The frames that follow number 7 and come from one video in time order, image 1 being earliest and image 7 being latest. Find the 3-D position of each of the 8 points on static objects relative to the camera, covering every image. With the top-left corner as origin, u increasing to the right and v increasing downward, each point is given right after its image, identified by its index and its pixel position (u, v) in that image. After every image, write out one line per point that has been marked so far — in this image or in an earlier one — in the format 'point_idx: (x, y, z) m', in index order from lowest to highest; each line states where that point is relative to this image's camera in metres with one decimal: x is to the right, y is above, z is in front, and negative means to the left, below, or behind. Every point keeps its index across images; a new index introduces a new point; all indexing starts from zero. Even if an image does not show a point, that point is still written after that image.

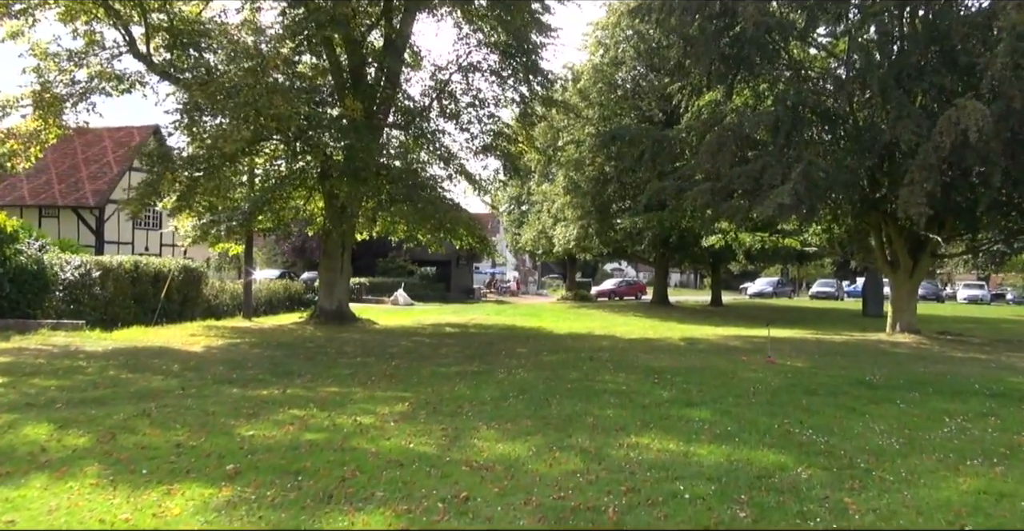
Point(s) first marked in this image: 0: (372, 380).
0: (-2.9, -2.4, +12.5) m
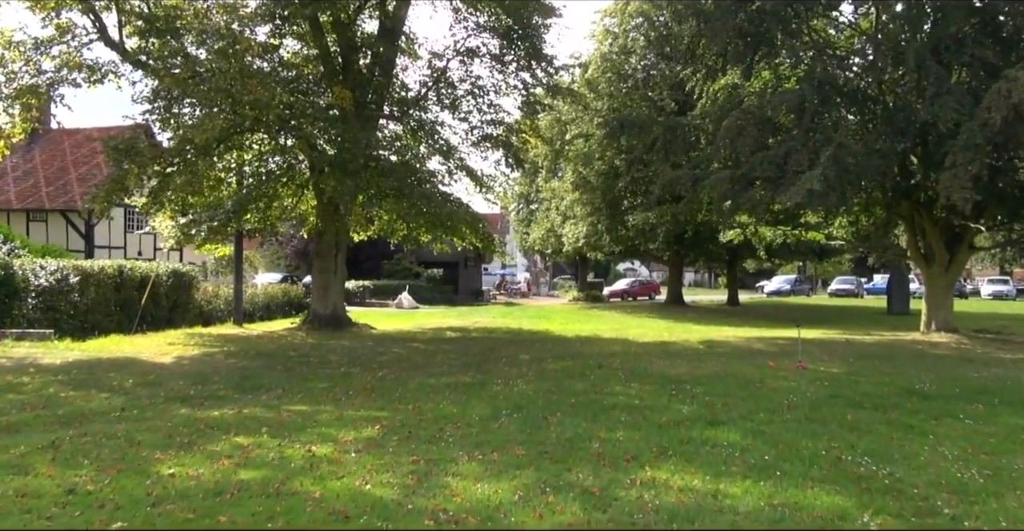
0: (-3.0, -2.3, +11.0) m
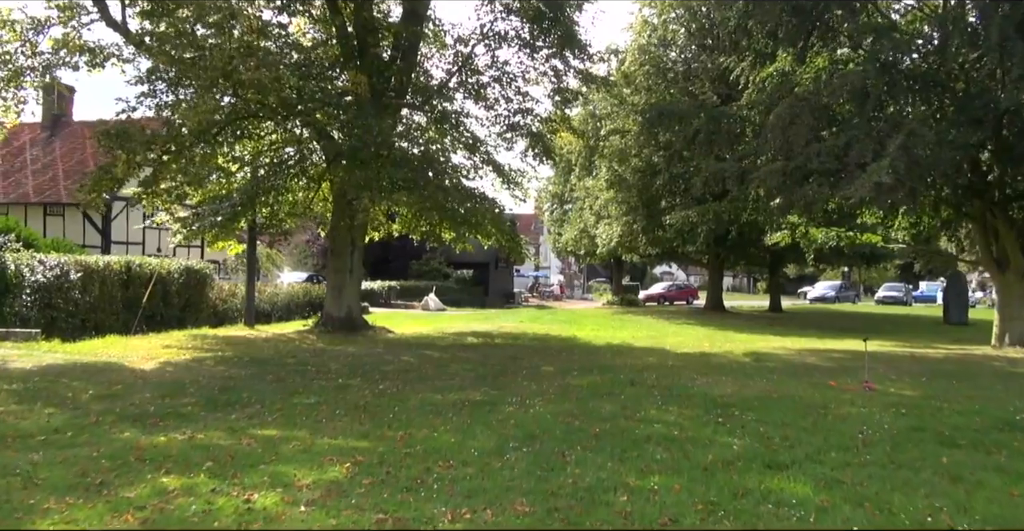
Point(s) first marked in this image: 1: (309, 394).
0: (-2.8, -2.3, +9.3) m
1: (-3.7, -2.4, +11.0) m
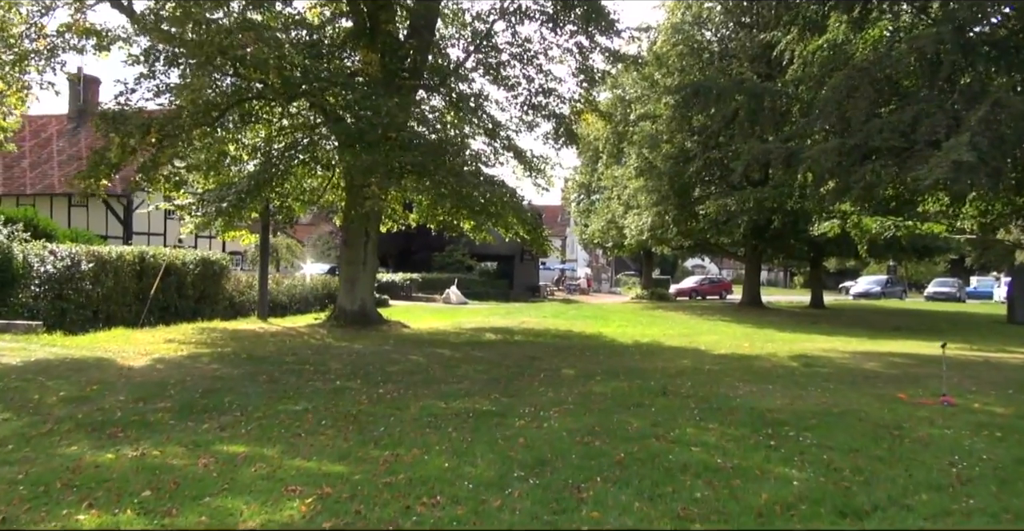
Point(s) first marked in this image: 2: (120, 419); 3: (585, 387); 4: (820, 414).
0: (-2.6, -2.2, +8.1) m
1: (-3.5, -2.2, +9.9) m
2: (-5.4, -2.1, +8.4) m
3: (+1.3, -2.2, +10.9) m
4: (+4.5, -2.2, +8.9) m
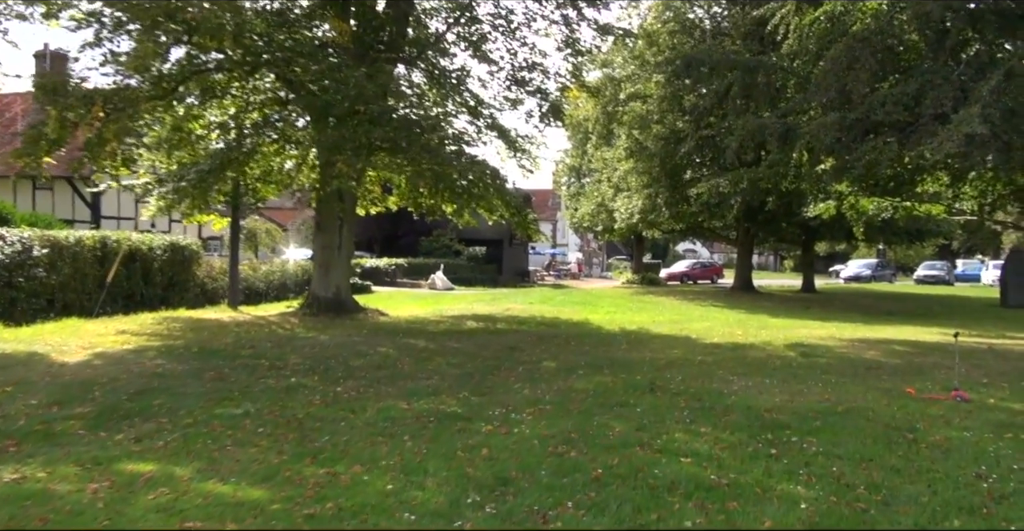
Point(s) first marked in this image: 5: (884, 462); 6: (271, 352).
0: (-3.0, -2.0, +7.1) m
1: (-3.9, -2.0, +8.8) m
2: (-5.8, -1.9, +7.2) m
3: (+0.8, -1.9, +9.9) m
4: (+4.1, -1.9, +7.9) m
5: (+3.9, -2.0, +6.2) m
6: (-4.9, -1.8, +12.4) m
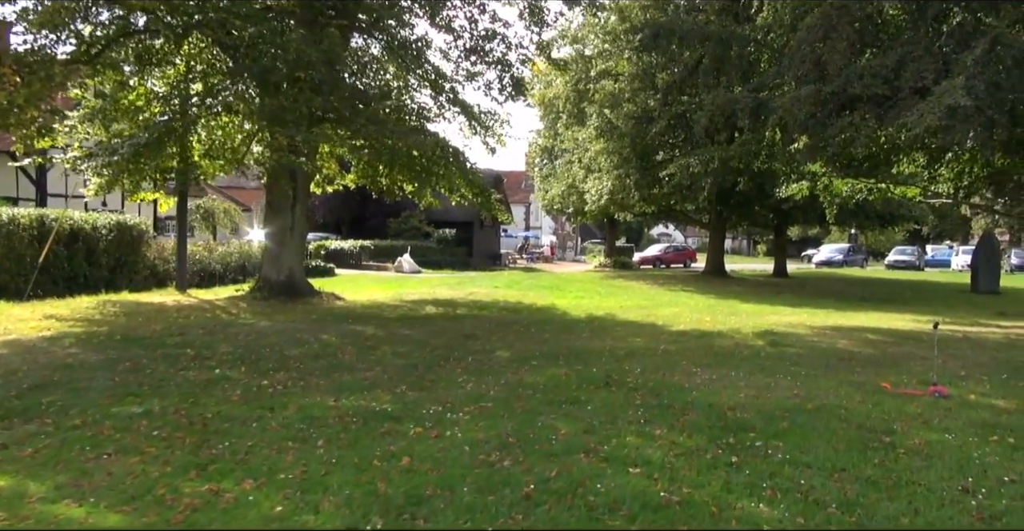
0: (-3.8, -1.8, +6.1) m
1: (-4.7, -1.7, +7.8) m
2: (-6.5, -1.7, +6.2) m
3: (0.0, -1.6, +9.1) m
4: (+3.3, -1.8, +7.2) m
5: (+3.2, -1.9, +5.6) m
6: (-5.8, -1.4, +11.4) m
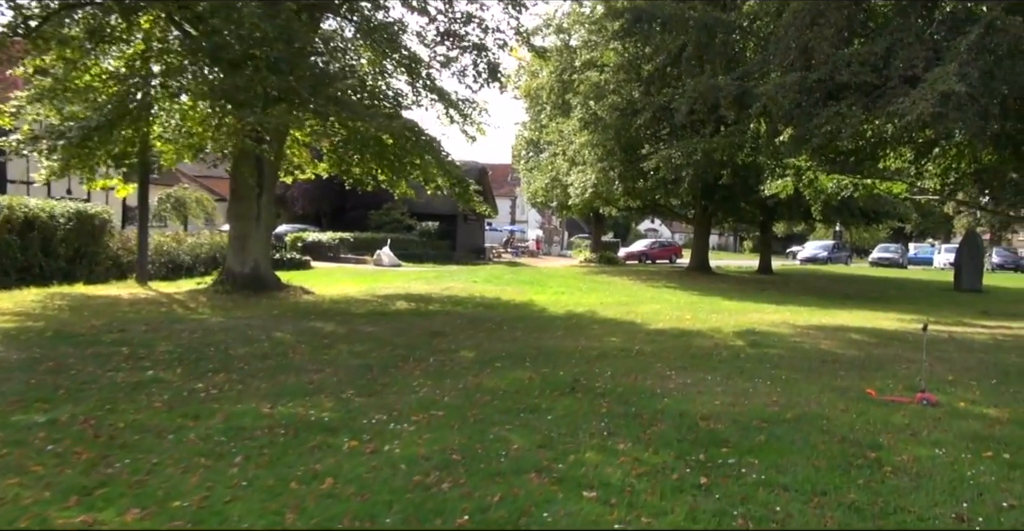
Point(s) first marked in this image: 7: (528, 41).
0: (-4.3, -1.7, +5.4) m
1: (-5.2, -1.6, +7.0) m
2: (-7.0, -1.6, +5.4) m
3: (-0.5, -1.6, +8.4) m
4: (+2.8, -1.7, +6.6) m
5: (+2.7, -1.9, +4.9) m
6: (-6.4, -1.3, +10.6) m
7: (+0.5, +7.0, +18.9) m
